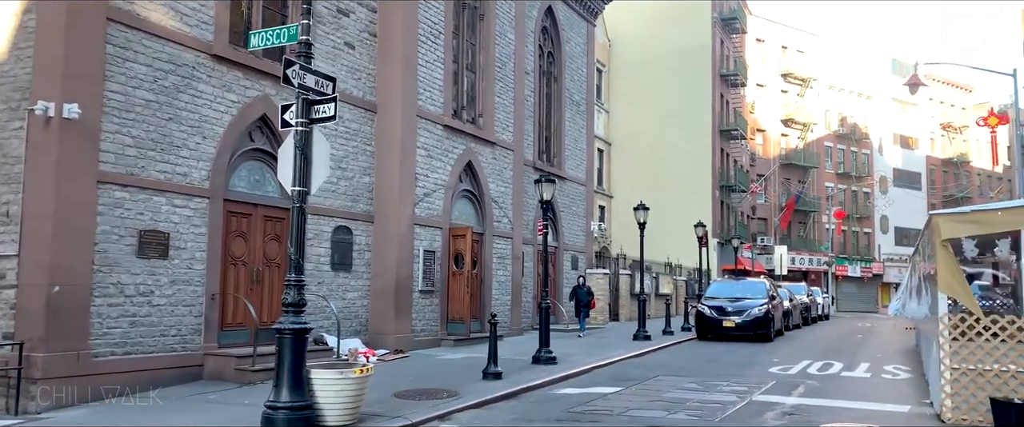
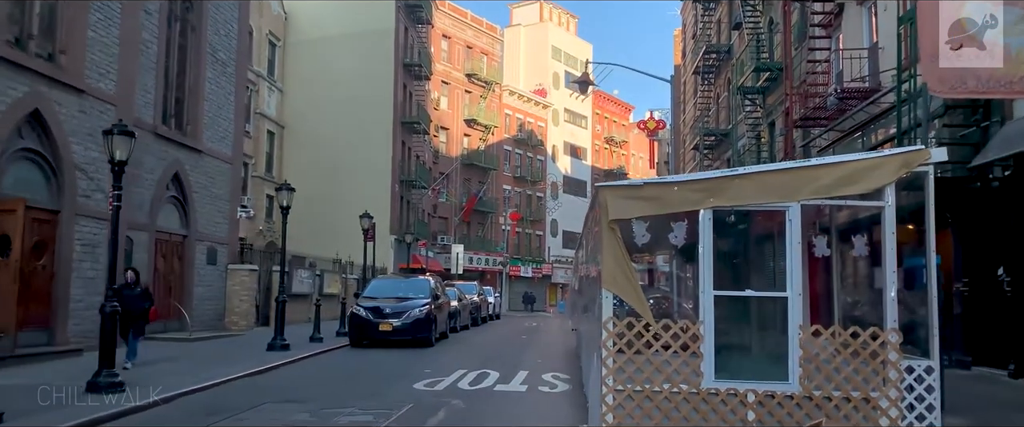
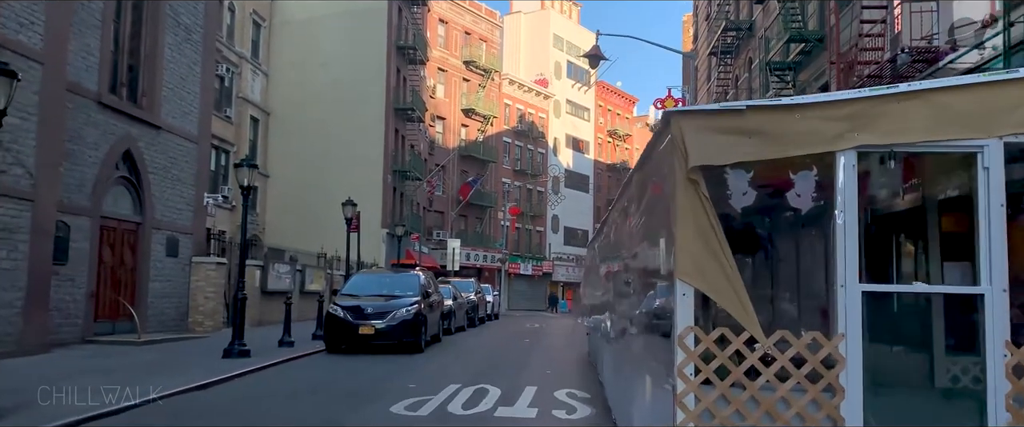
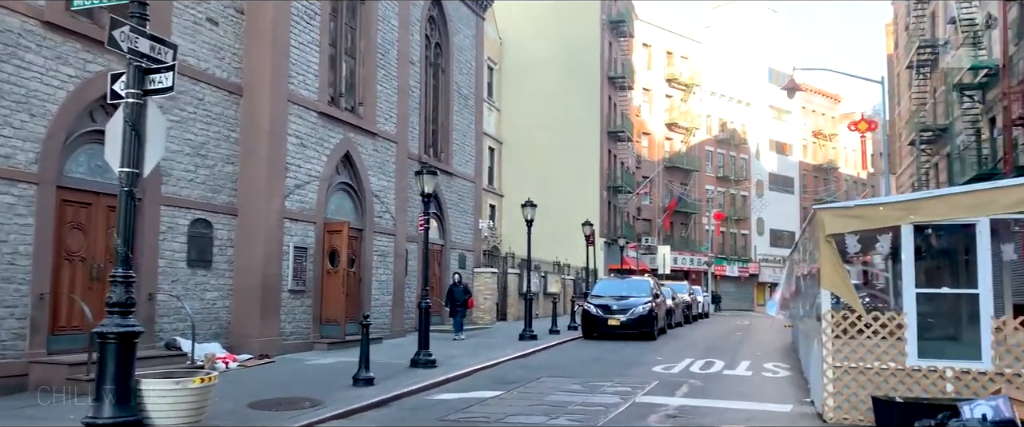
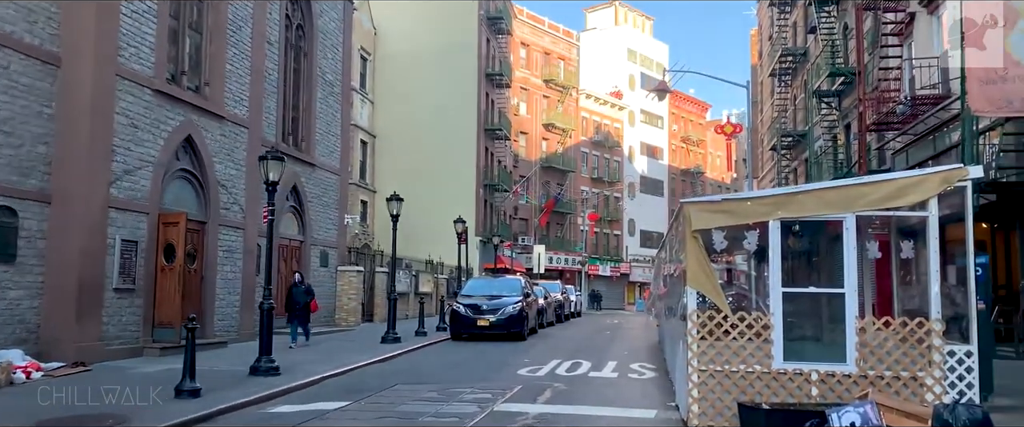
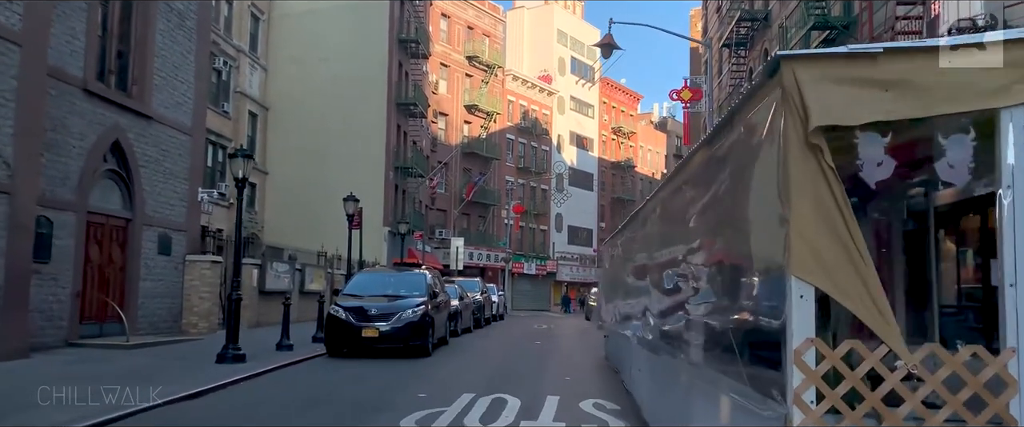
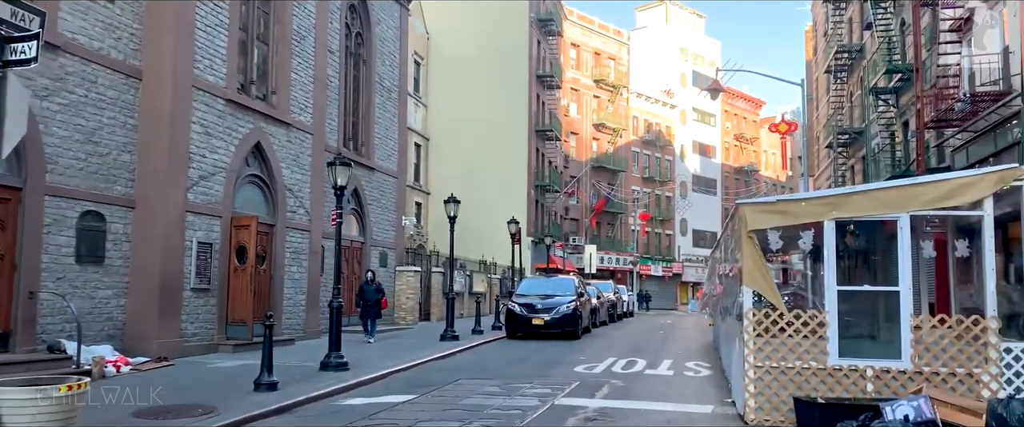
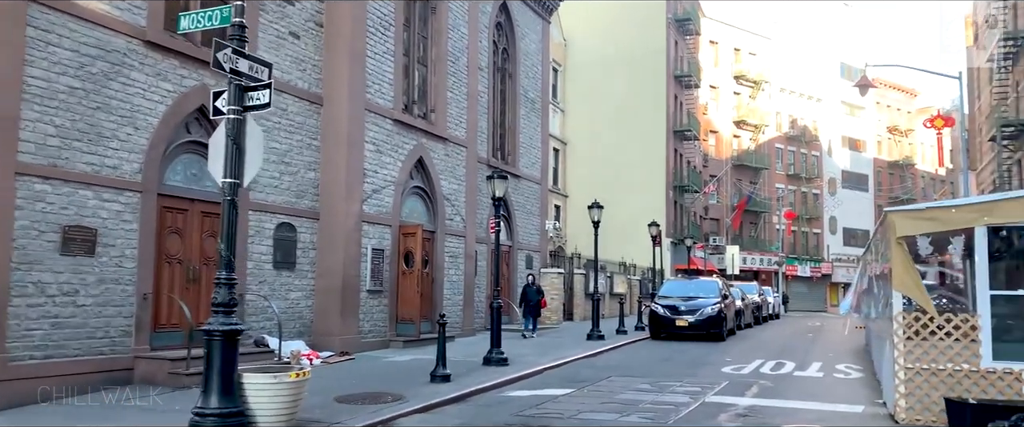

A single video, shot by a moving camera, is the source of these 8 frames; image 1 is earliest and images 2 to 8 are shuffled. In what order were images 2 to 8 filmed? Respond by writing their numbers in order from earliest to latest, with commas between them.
8, 4, 7, 5, 2, 3, 6
